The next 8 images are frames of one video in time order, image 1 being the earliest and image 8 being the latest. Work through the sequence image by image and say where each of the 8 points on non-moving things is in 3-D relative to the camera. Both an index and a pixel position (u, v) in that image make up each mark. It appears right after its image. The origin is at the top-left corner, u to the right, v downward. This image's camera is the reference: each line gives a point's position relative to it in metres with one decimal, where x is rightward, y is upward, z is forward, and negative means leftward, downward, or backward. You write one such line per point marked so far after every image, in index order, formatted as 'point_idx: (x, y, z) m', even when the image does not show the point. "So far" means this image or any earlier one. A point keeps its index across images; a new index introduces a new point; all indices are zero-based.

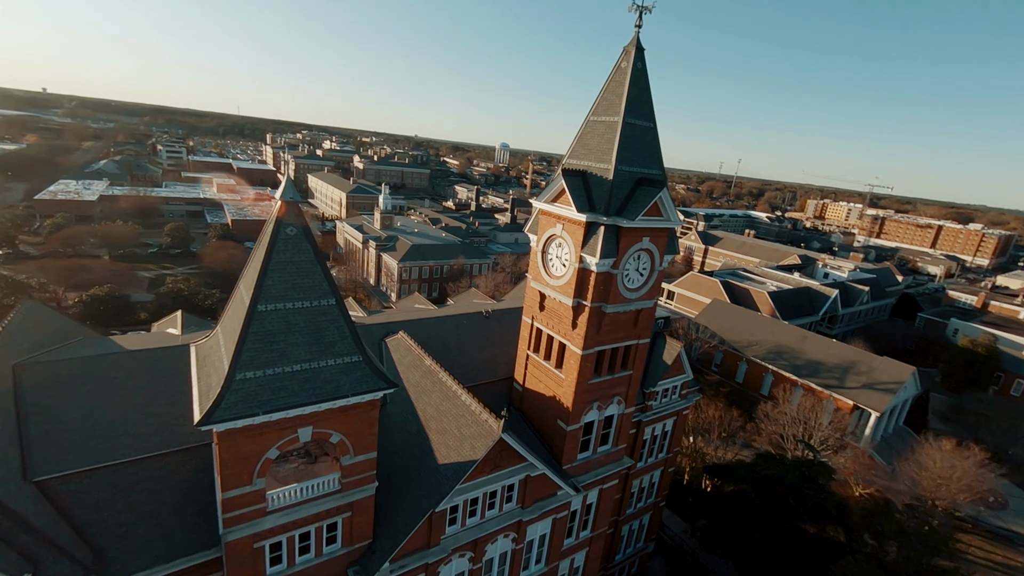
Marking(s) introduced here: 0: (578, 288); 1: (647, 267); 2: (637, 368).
0: (+1.9, 0.0, +12.9) m
1: (+4.0, +0.6, +13.4) m
2: (+4.1, -2.6, +14.9) m
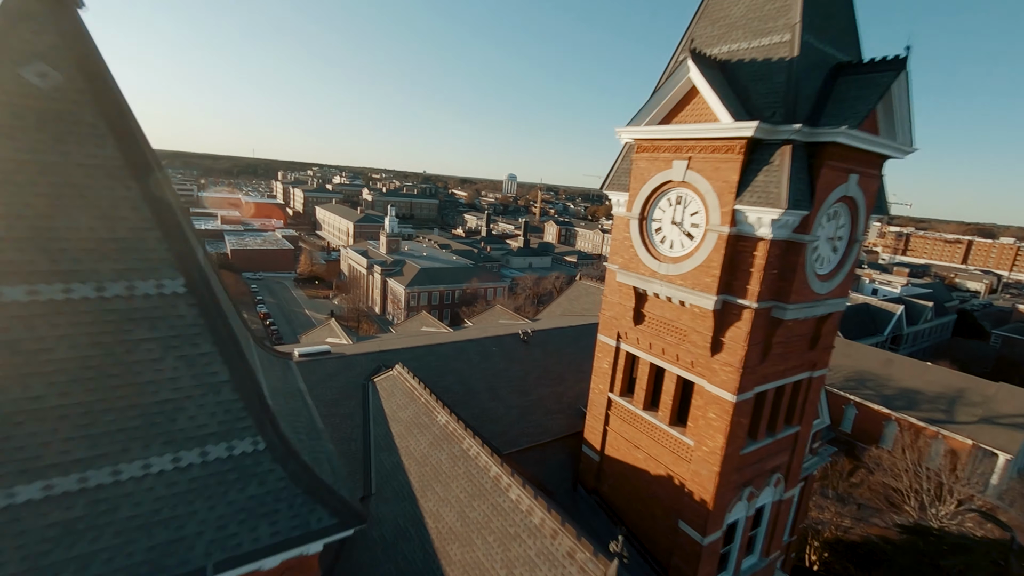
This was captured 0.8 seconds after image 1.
0: (+3.2, +0.2, +6.8) m
1: (+5.3, +0.8, +7.2) m
2: (+5.6, -2.5, +8.5) m
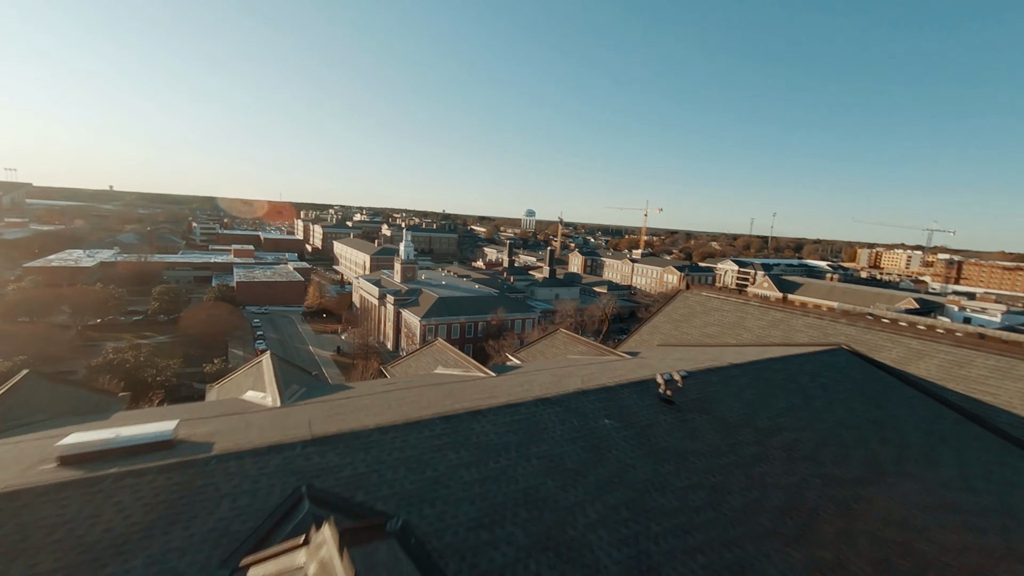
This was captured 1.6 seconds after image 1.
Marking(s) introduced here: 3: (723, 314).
0: (+4.6, +0.9, -0.9) m
1: (+6.7, +1.5, -0.6) m
2: (+7.0, -1.9, +0.5) m
3: (+5.6, -0.6, +12.0) m
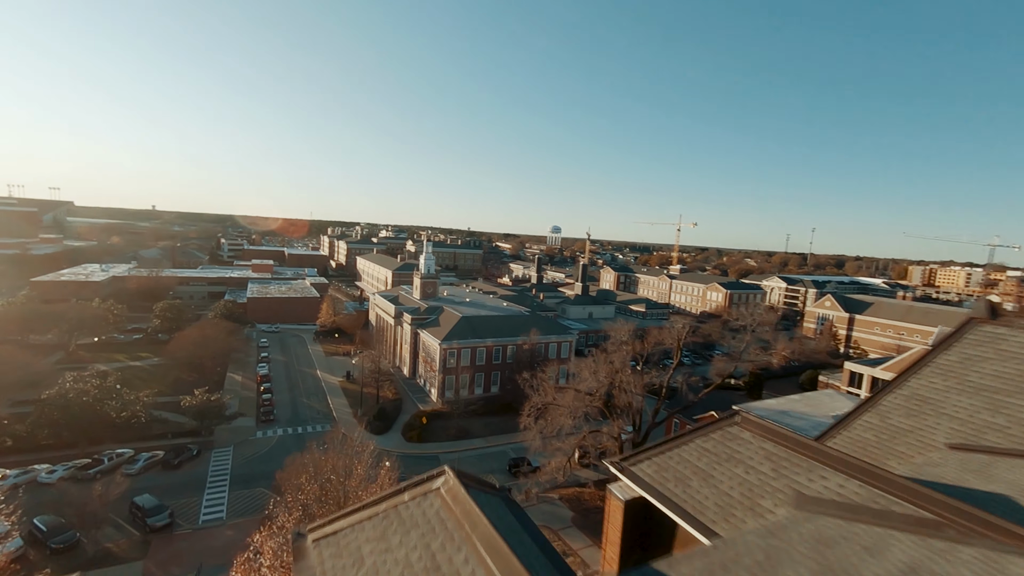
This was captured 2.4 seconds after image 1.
0: (+5.2, +1.1, -8.0) m
1: (+7.2, +1.7, -7.7) m
2: (+7.6, -1.8, -6.8) m
3: (+6.8, -1.0, +4.8) m
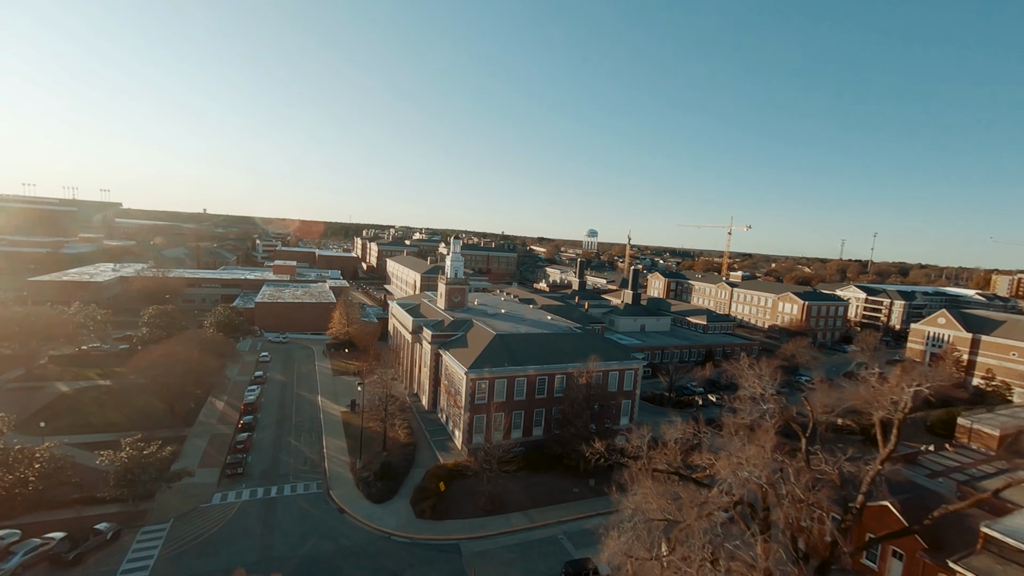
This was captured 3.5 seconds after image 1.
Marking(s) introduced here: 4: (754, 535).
0: (+5.1, +0.7, -18.5) m
1: (+7.2, +1.3, -18.4) m
2: (+7.6, -2.2, -17.5) m
3: (+7.6, -1.5, -5.9) m
4: (+7.2, -7.4, +13.7) m
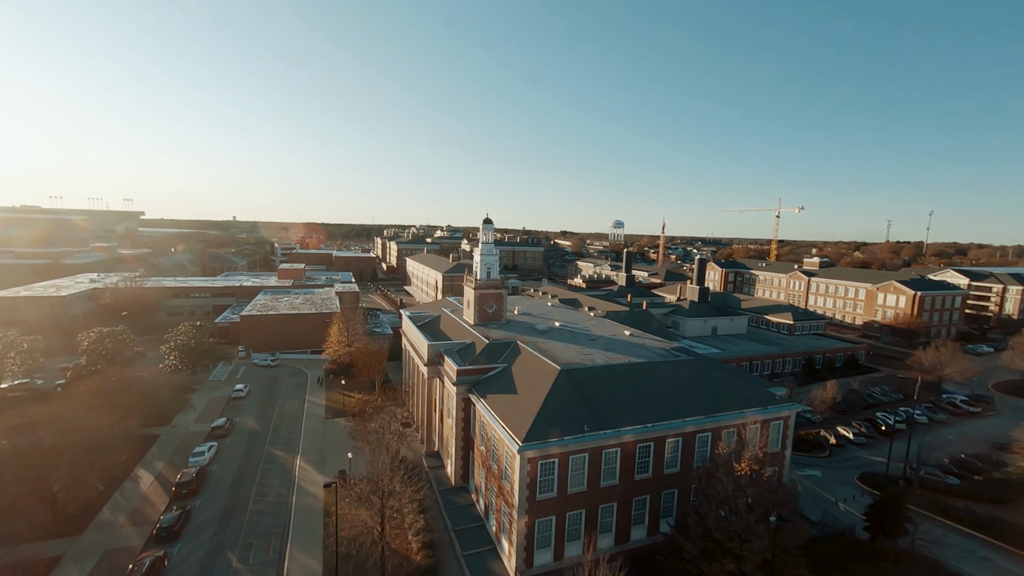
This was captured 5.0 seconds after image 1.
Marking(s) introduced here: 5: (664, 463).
0: (+5.8, +0.1, -31.8) m
1: (+7.9, +0.7, -31.8) m
2: (+8.4, -2.7, -30.9) m
3: (+9.0, -1.9, -19.3) m
4: (+9.7, -7.6, +0.3) m
5: (+6.5, -7.4, +19.1) m
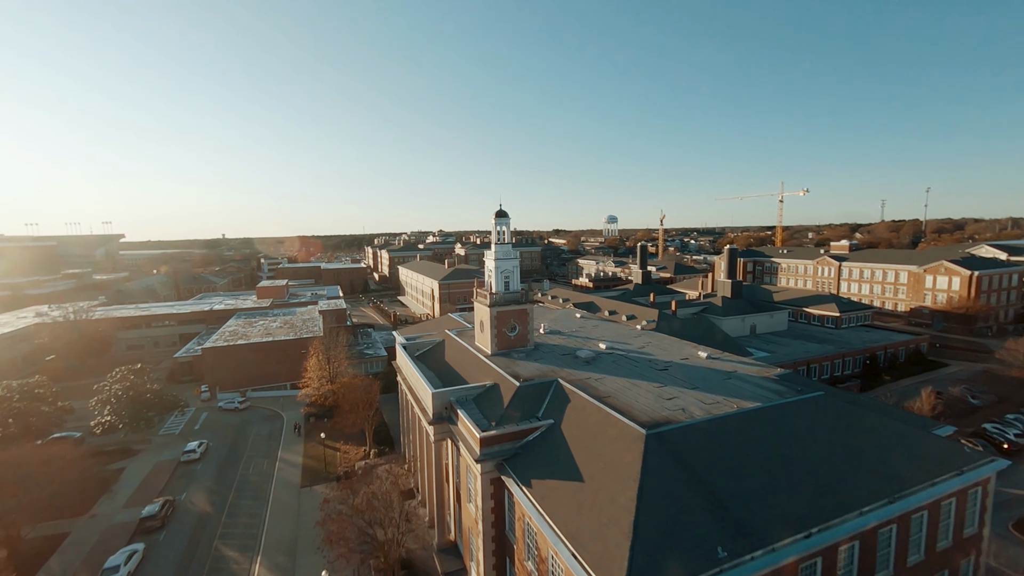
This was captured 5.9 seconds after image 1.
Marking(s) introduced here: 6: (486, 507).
0: (+7.8, 0.0, -39.5) m
1: (+9.9, +0.7, -39.4) m
2: (+10.7, -2.7, -38.6) m
3: (+11.1, -1.9, -26.9) m
4: (+11.9, -7.6, -7.3) m
5: (+8.4, -7.6, +11.4) m
6: (-0.9, -7.2, +15.1) m
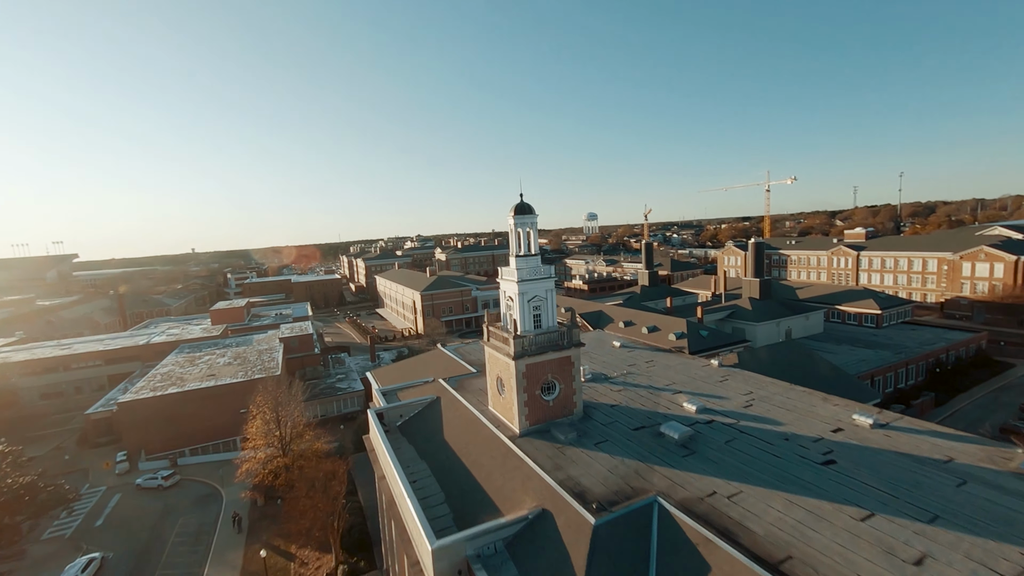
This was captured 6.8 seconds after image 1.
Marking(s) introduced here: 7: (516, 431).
0: (+11.5, -0.6, -47.4) m
1: (+13.6, +0.2, -47.2) m
2: (+14.4, -3.1, -46.4) m
3: (+14.3, -2.3, -34.7) m
4: (+14.6, -8.1, -15.1) m
5: (+10.3, -8.3, +3.5) m
6: (+0.9, -8.4, +6.8) m
7: (+0.1, -4.4, +13.8) m
